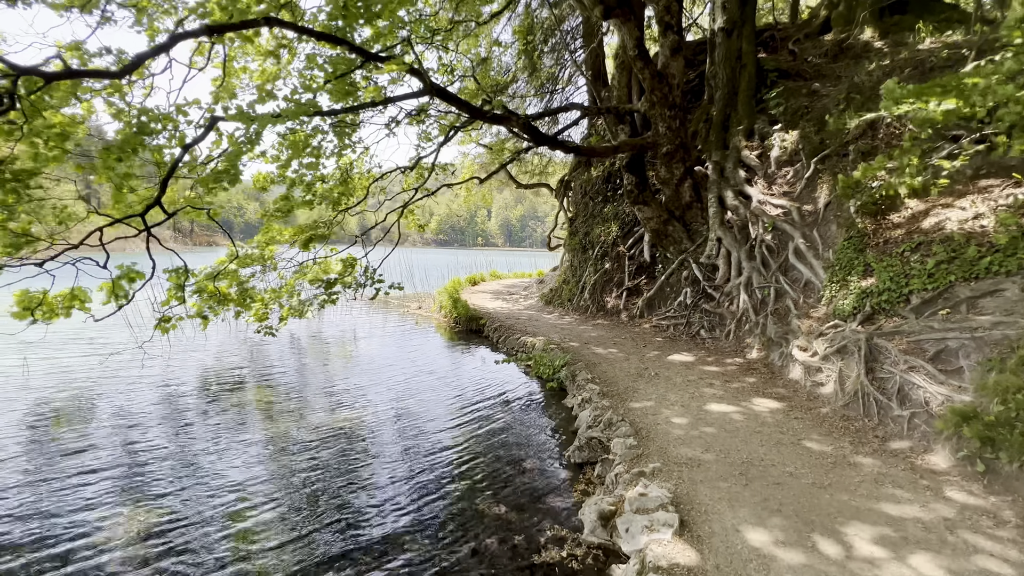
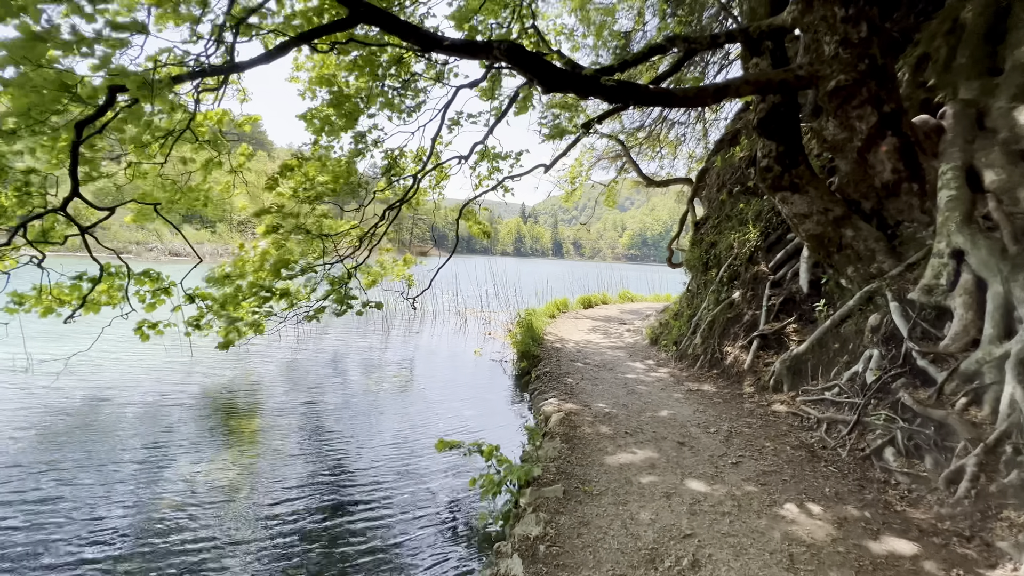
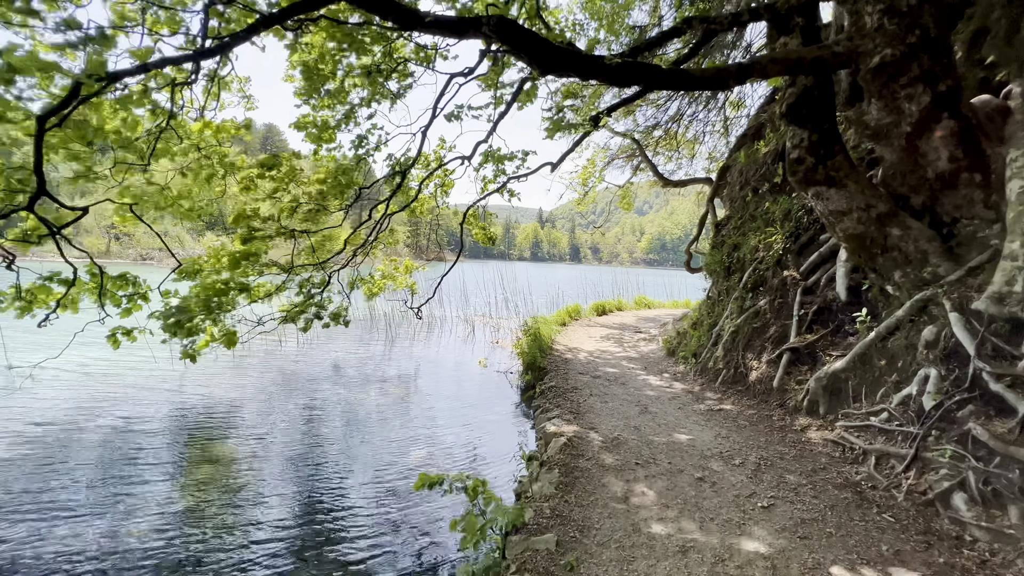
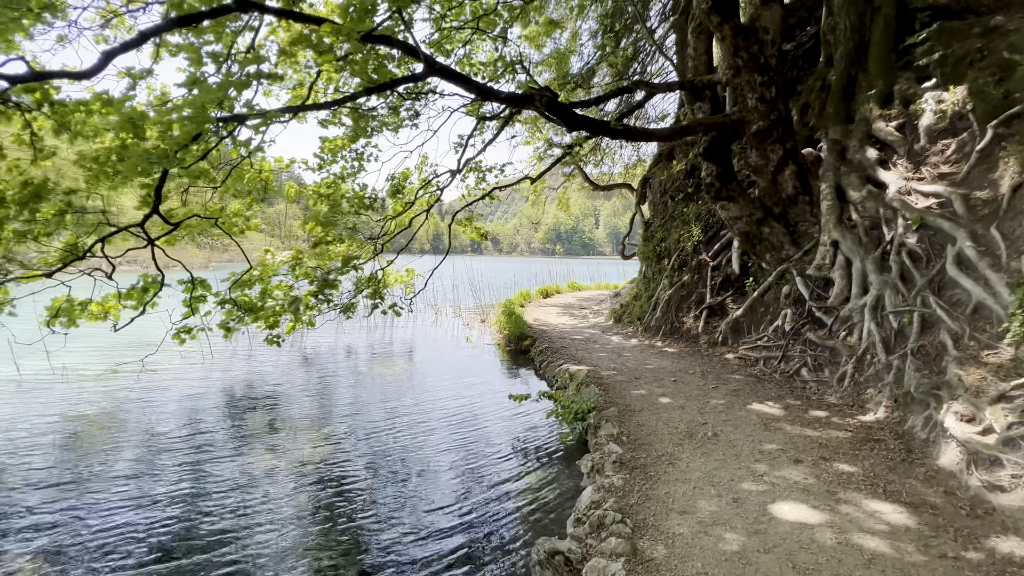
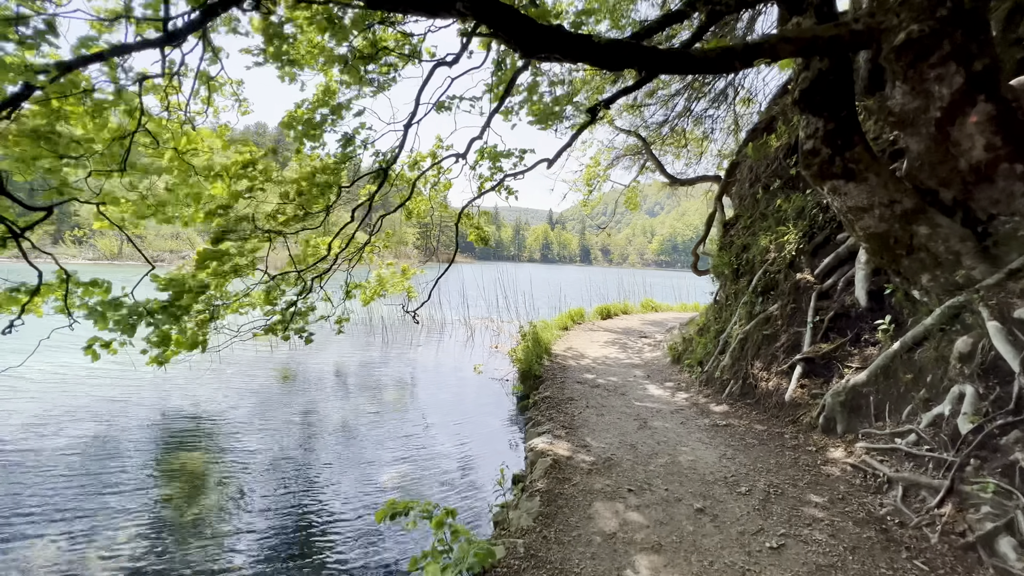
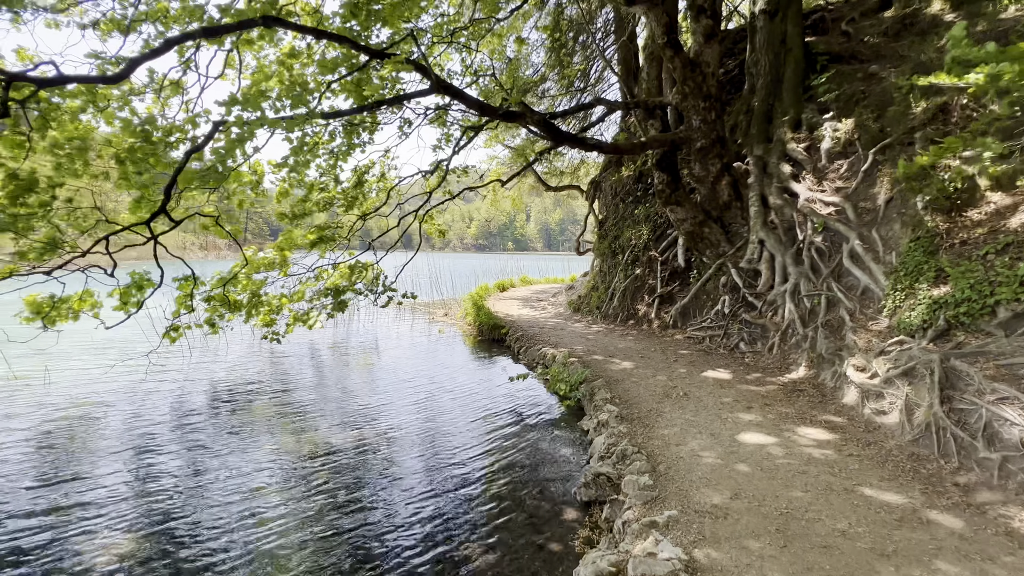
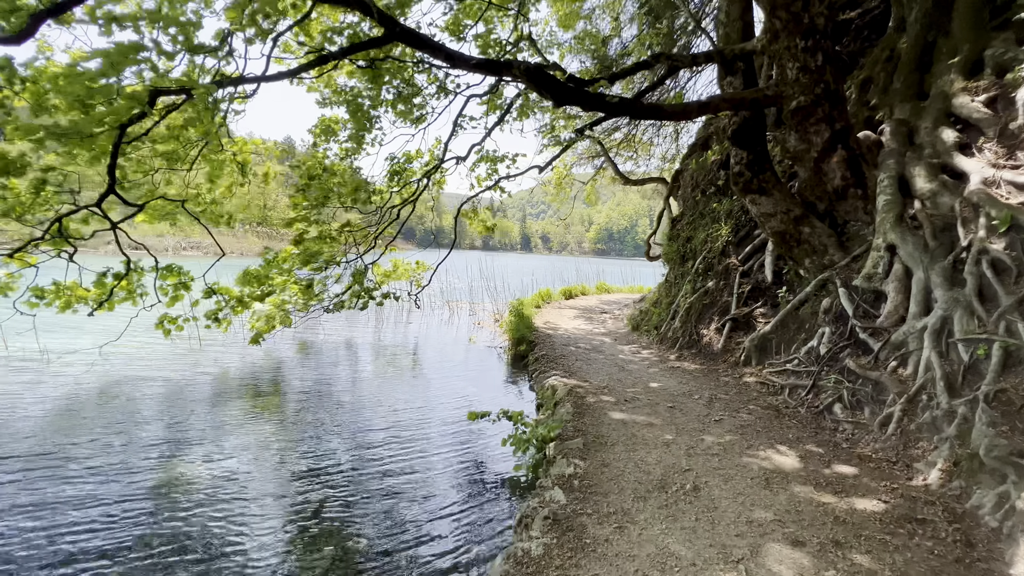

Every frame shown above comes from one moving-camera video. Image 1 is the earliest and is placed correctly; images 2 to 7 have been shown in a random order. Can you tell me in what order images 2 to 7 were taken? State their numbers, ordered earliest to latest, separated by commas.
6, 4, 7, 2, 3, 5
